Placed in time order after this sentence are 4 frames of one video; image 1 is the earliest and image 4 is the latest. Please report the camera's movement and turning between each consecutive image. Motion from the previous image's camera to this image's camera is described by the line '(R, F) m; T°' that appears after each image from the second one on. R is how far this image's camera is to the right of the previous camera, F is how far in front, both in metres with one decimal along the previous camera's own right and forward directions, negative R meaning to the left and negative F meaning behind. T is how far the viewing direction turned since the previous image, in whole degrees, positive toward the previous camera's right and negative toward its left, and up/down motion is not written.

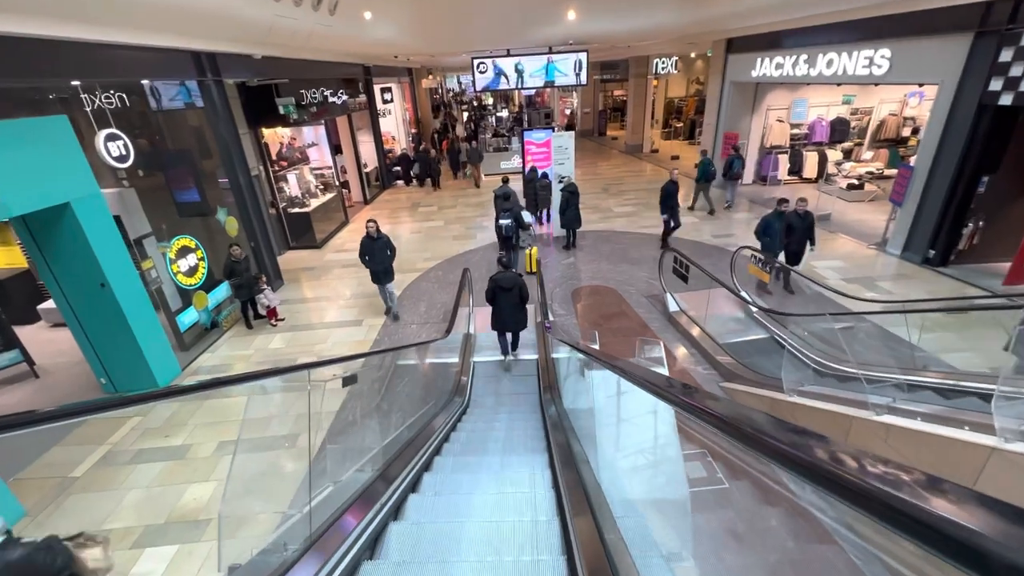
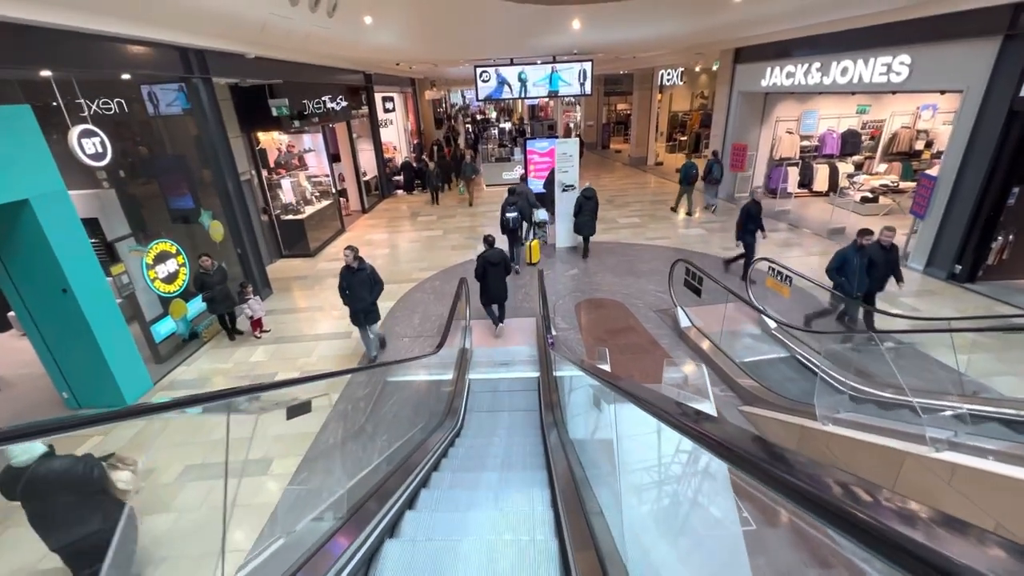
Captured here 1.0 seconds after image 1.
(0.0, +0.4) m; 0°
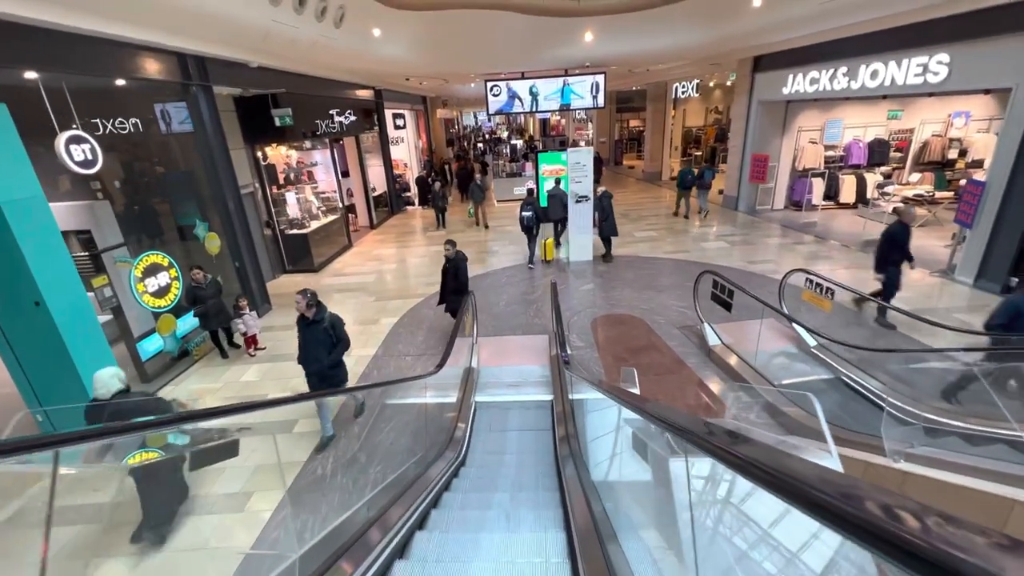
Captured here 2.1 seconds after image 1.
(0.0, +0.5) m; -2°
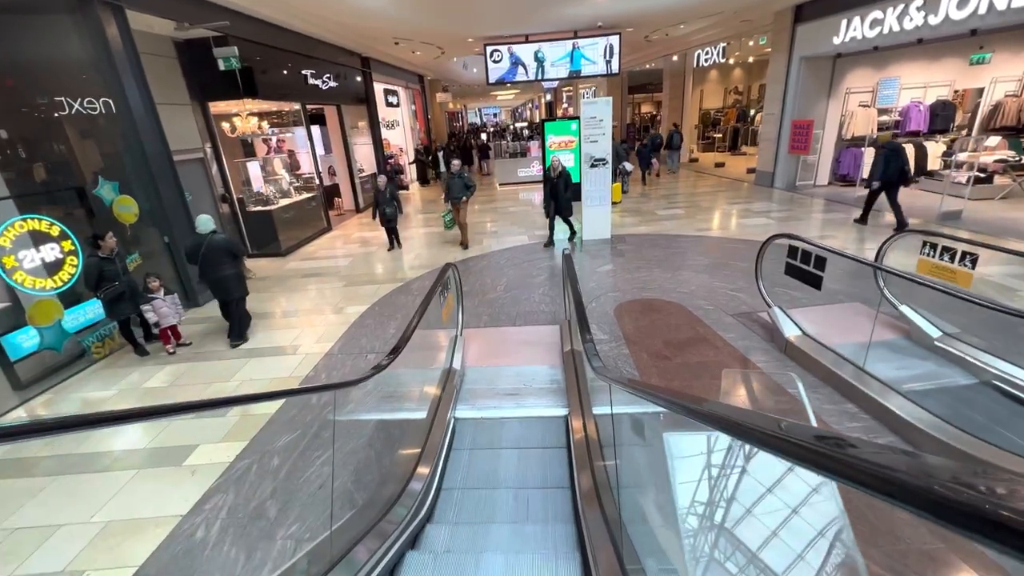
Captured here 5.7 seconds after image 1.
(+0.1, +1.5) m; -1°
